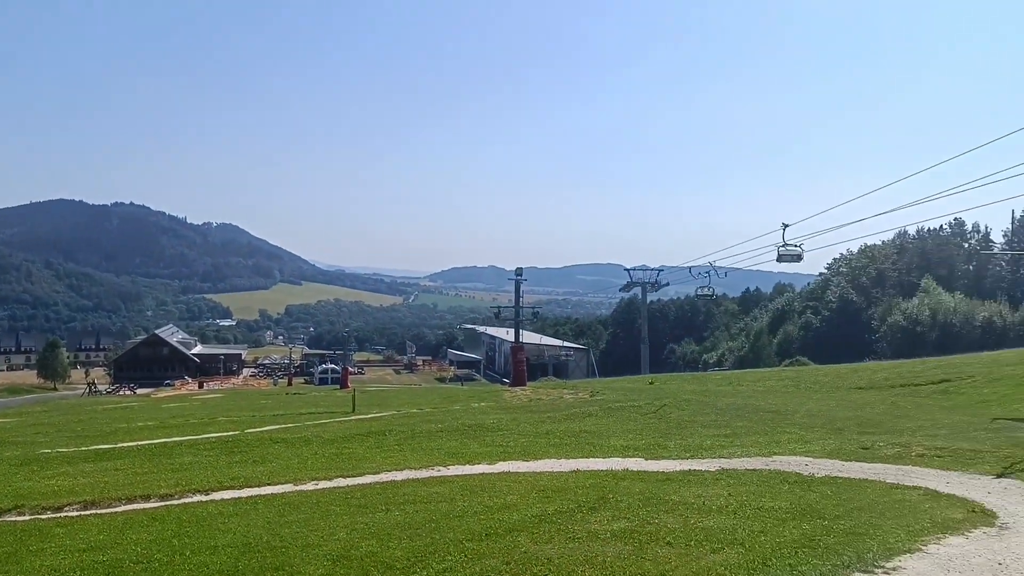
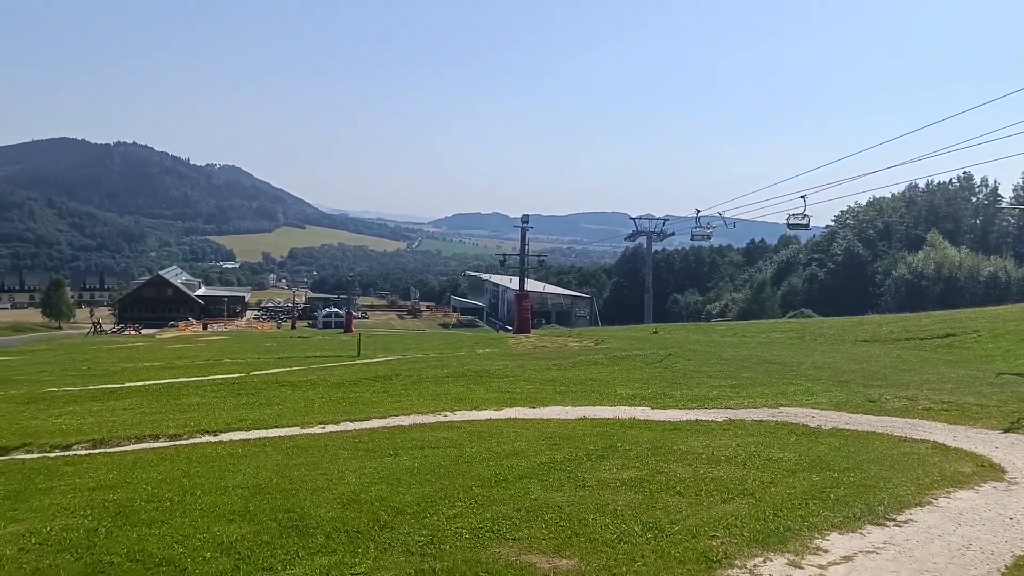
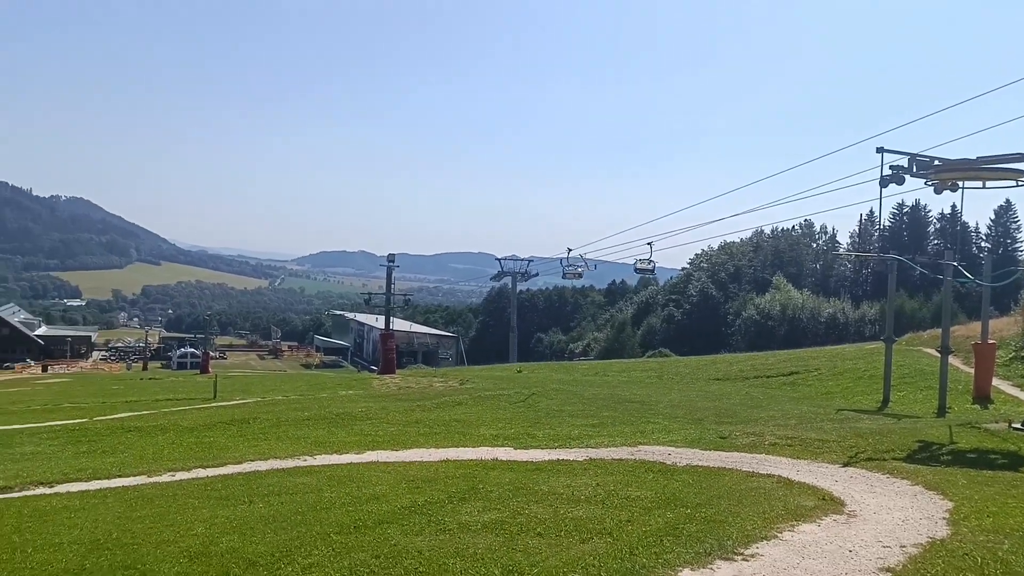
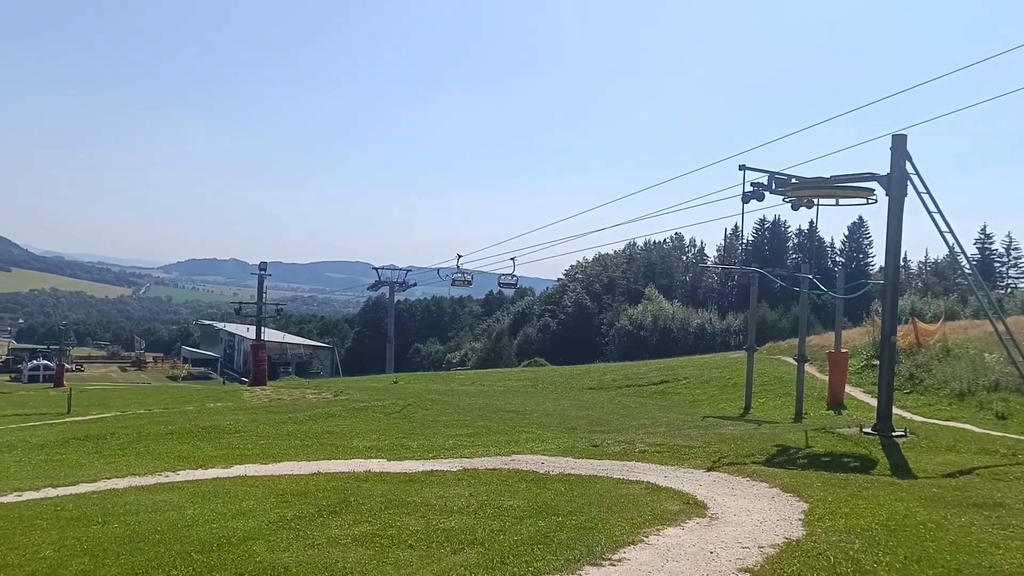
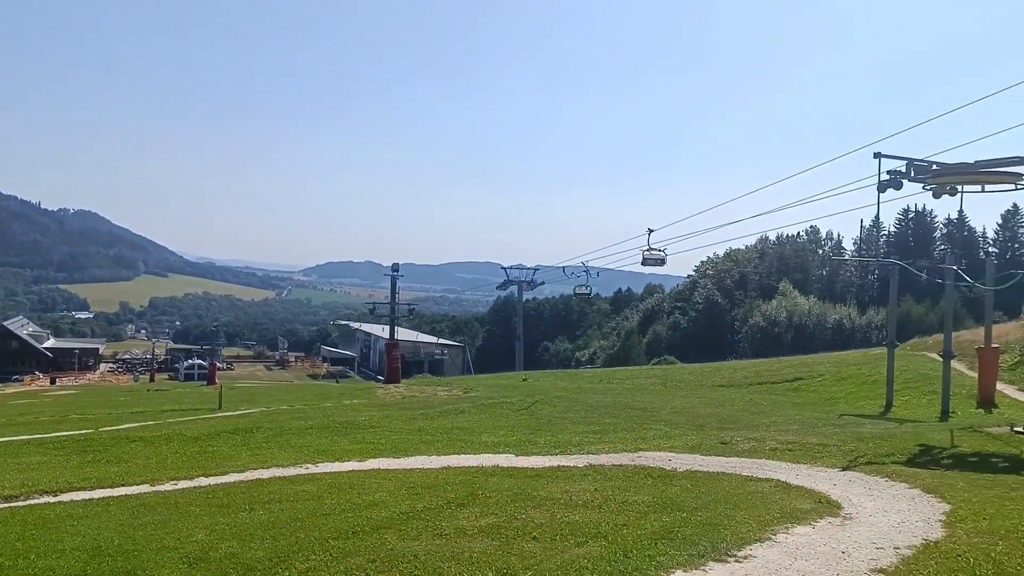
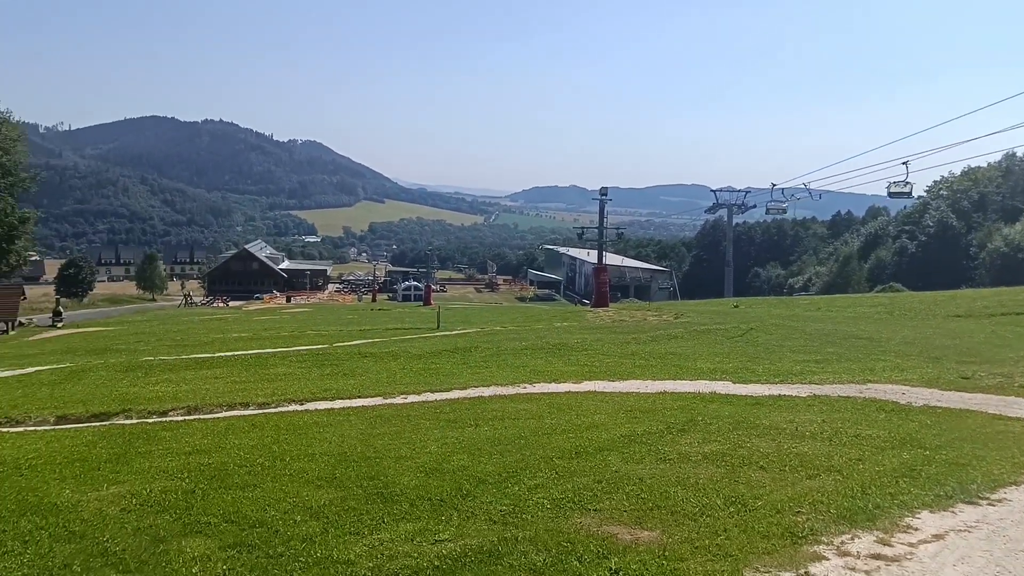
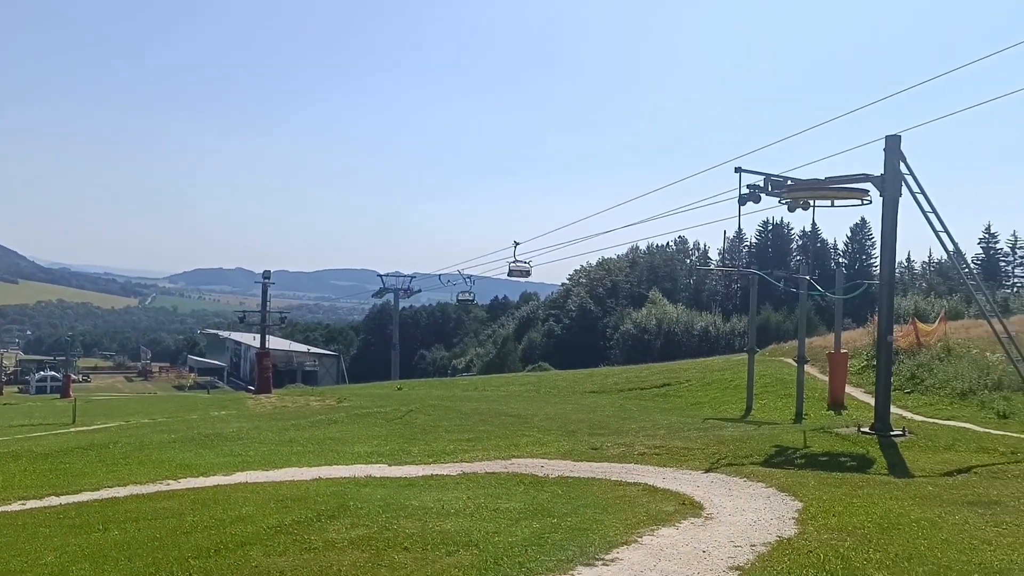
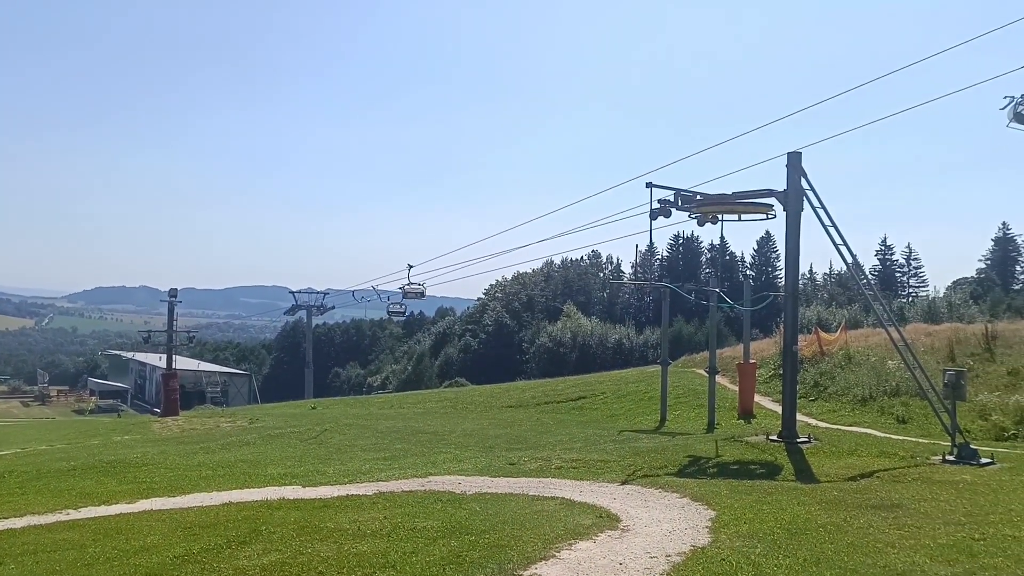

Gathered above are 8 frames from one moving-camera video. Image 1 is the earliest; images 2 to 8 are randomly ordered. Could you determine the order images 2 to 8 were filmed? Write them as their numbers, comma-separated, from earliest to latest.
5, 7, 8, 4, 3, 2, 6
